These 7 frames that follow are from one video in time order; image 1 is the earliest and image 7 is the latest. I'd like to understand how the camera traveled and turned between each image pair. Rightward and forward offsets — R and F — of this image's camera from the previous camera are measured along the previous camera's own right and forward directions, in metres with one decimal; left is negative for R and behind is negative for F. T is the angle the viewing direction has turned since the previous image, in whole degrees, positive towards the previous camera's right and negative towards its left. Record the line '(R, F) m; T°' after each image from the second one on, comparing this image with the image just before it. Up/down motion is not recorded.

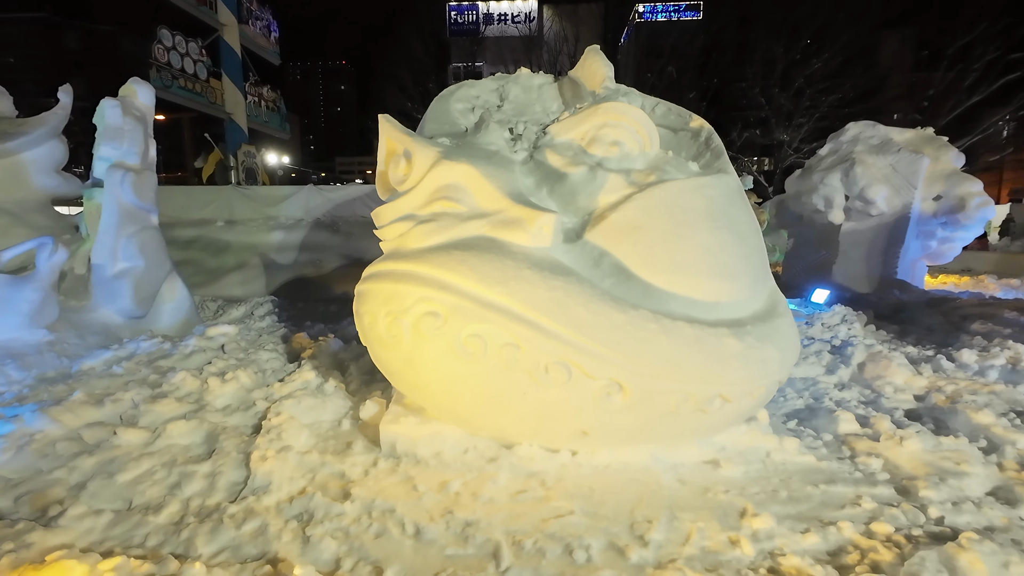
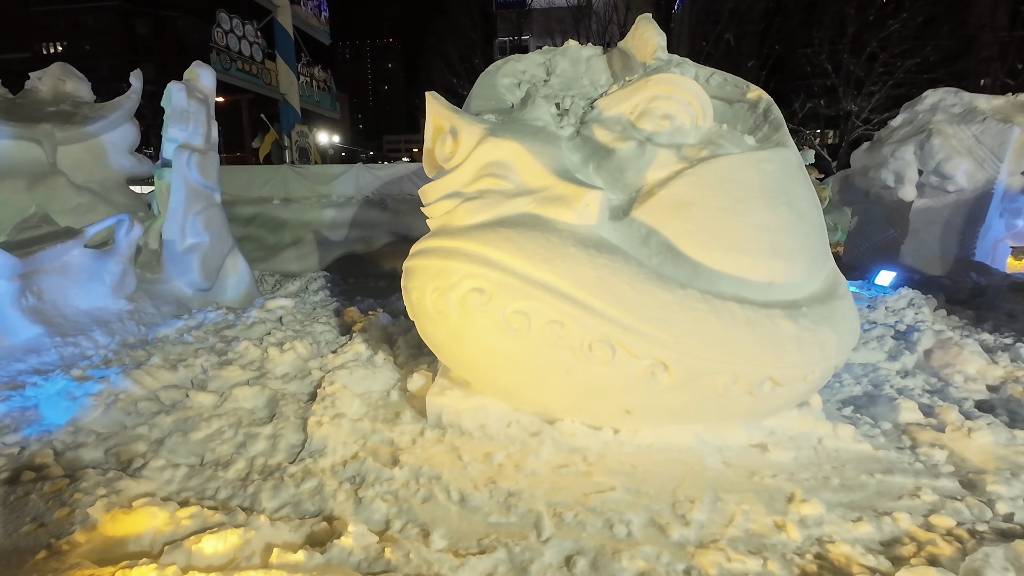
(0.0, 0.0) m; -5°
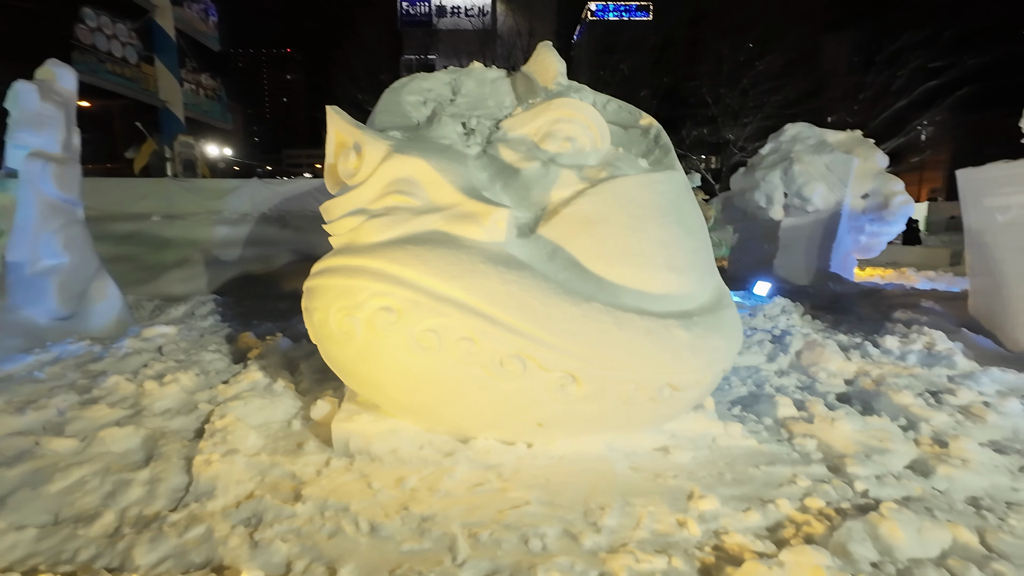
(0.0, 0.0) m; +10°
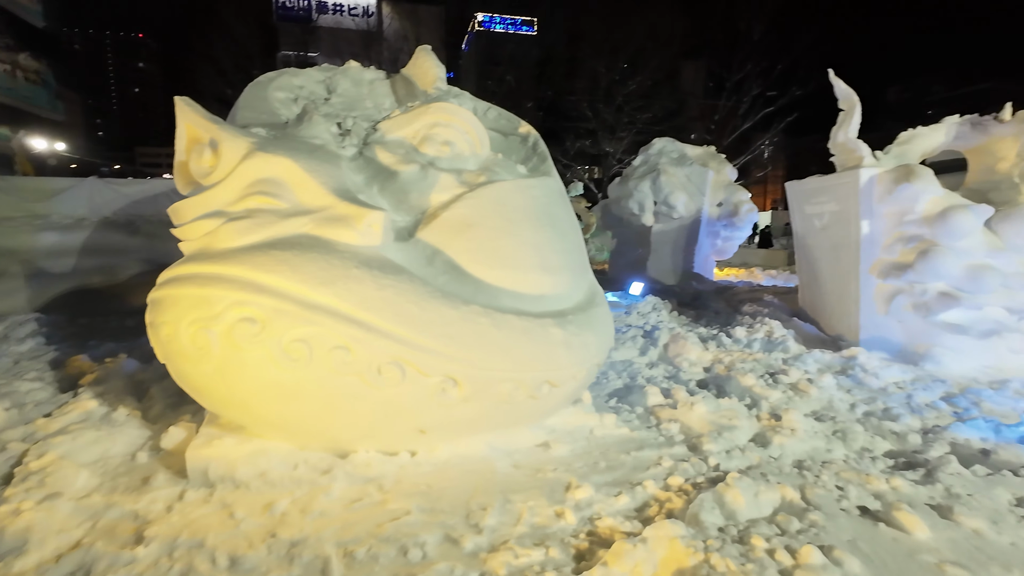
(+0.1, 0.0) m; +12°
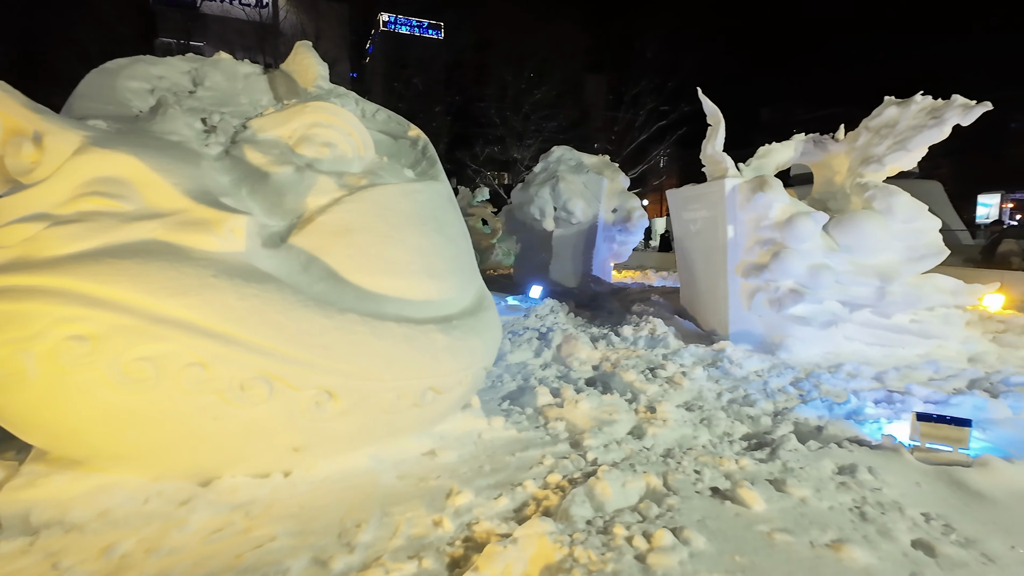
(+0.2, 0.0) m; +10°
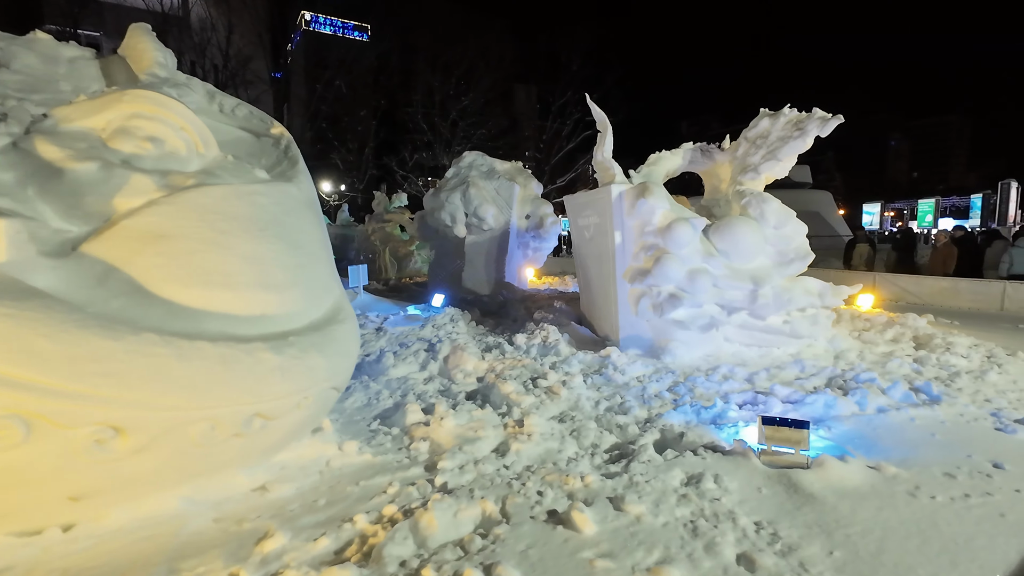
(+0.5, +0.2) m; +7°
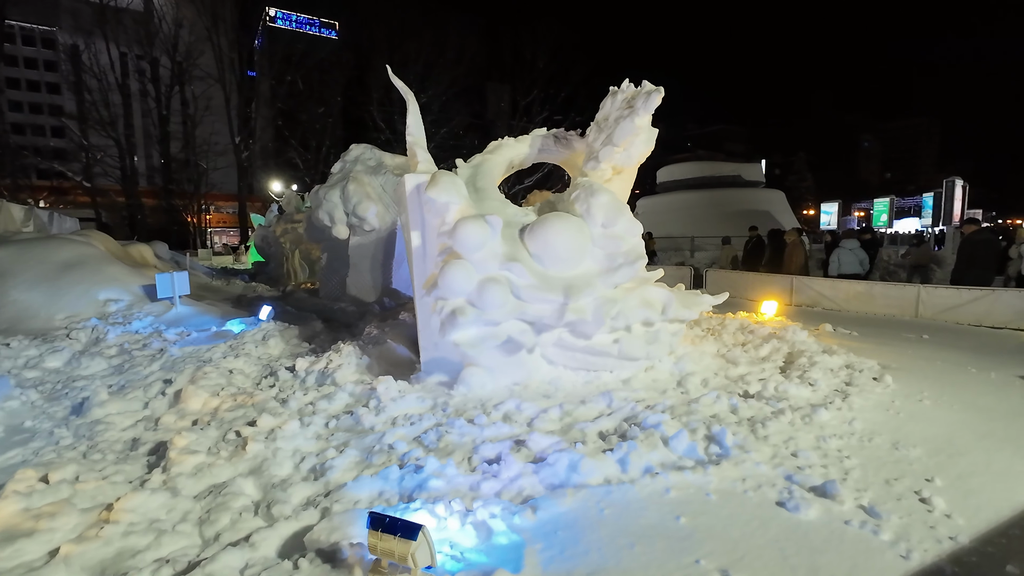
(+1.8, +0.9) m; +2°
